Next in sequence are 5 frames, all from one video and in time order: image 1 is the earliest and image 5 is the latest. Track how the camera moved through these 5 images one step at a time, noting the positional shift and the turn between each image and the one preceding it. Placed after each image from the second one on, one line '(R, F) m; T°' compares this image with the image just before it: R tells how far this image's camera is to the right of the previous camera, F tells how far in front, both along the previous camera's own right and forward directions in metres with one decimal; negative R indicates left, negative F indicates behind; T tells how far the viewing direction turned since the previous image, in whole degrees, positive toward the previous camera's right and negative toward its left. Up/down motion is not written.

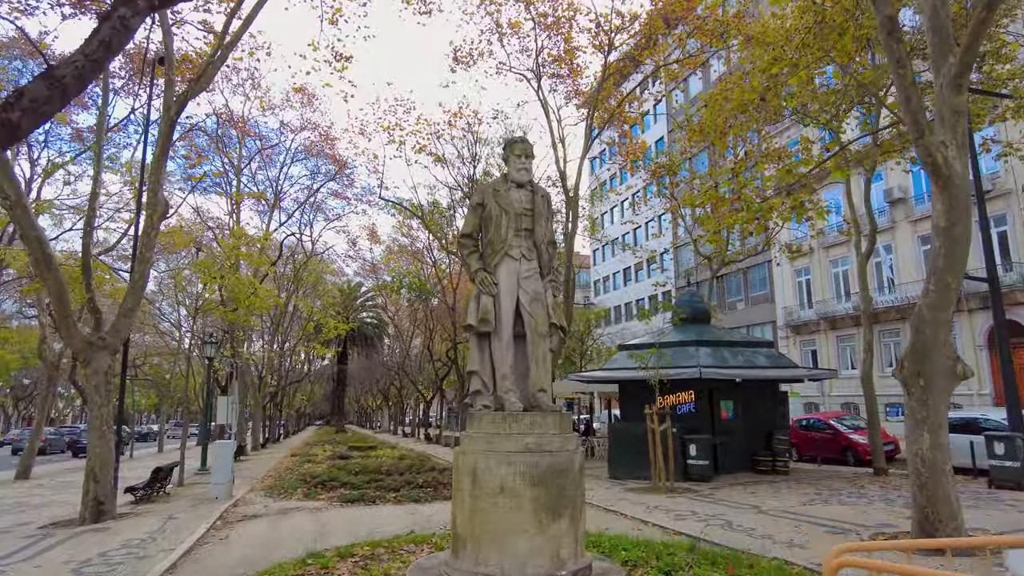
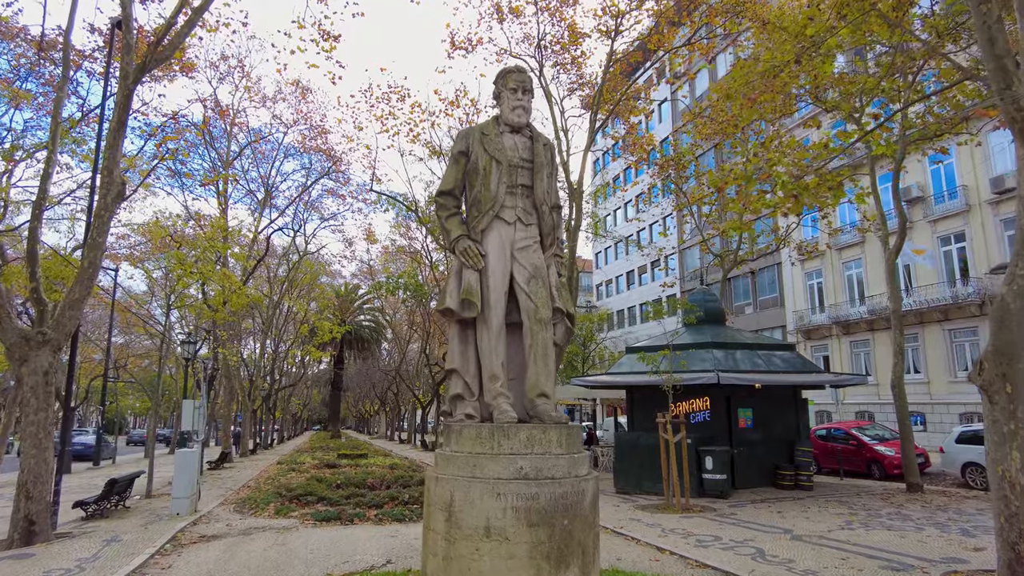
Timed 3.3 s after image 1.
(+0.1, +1.3) m; 0°
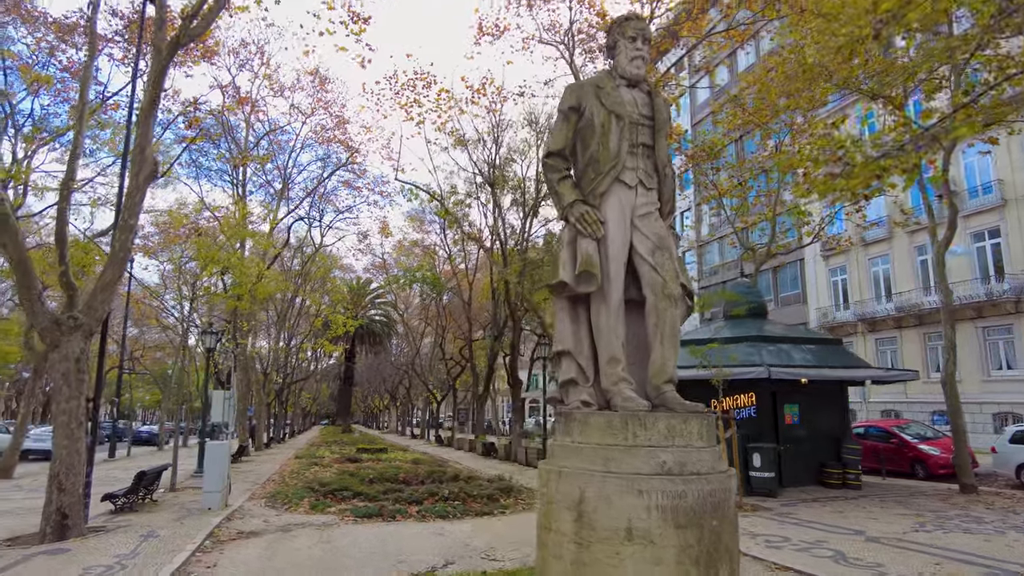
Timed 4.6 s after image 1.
(-0.7, +0.5) m; 0°
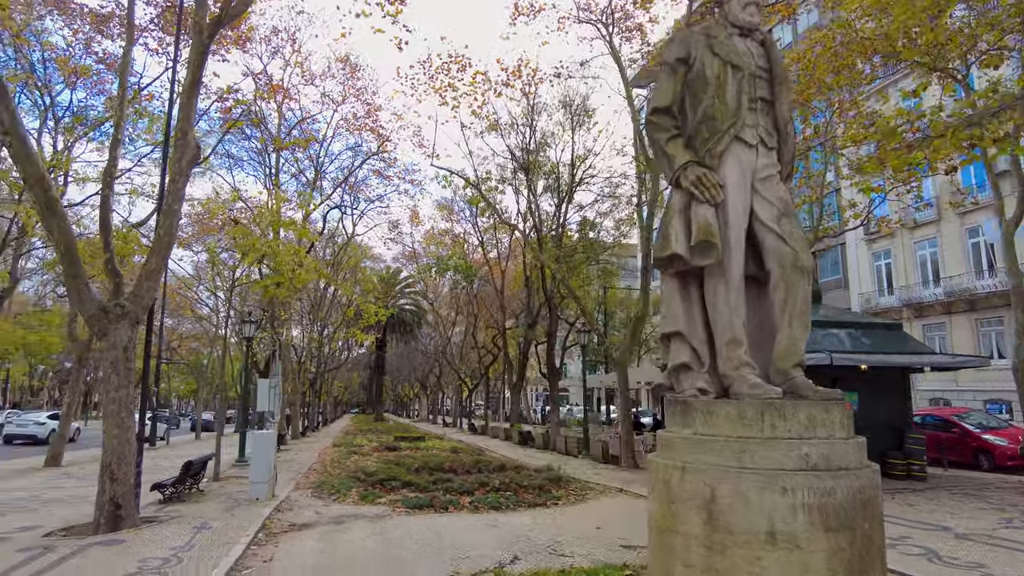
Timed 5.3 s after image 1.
(-0.4, +0.4) m; -2°
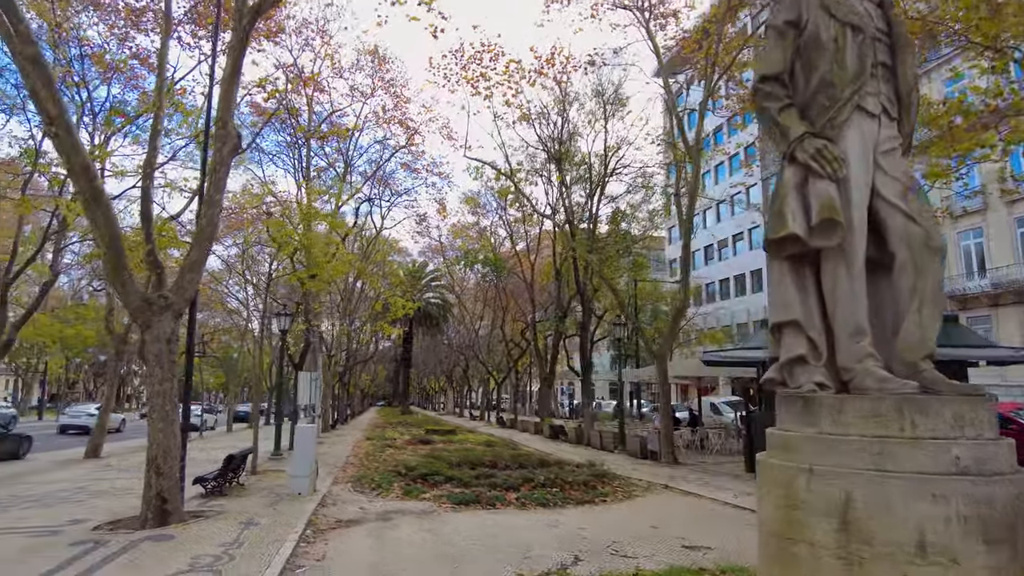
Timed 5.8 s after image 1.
(-0.3, +0.3) m; -2°
